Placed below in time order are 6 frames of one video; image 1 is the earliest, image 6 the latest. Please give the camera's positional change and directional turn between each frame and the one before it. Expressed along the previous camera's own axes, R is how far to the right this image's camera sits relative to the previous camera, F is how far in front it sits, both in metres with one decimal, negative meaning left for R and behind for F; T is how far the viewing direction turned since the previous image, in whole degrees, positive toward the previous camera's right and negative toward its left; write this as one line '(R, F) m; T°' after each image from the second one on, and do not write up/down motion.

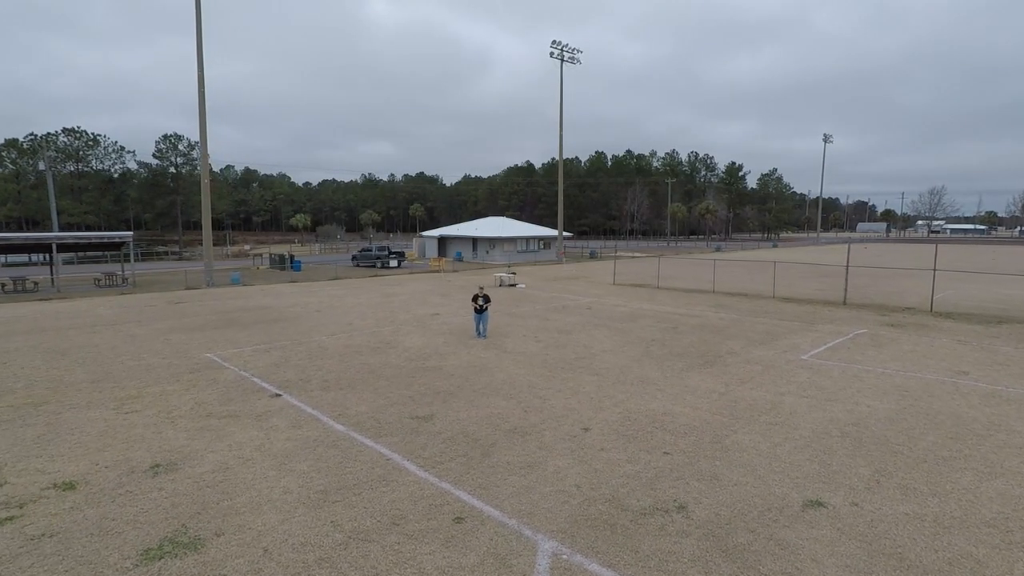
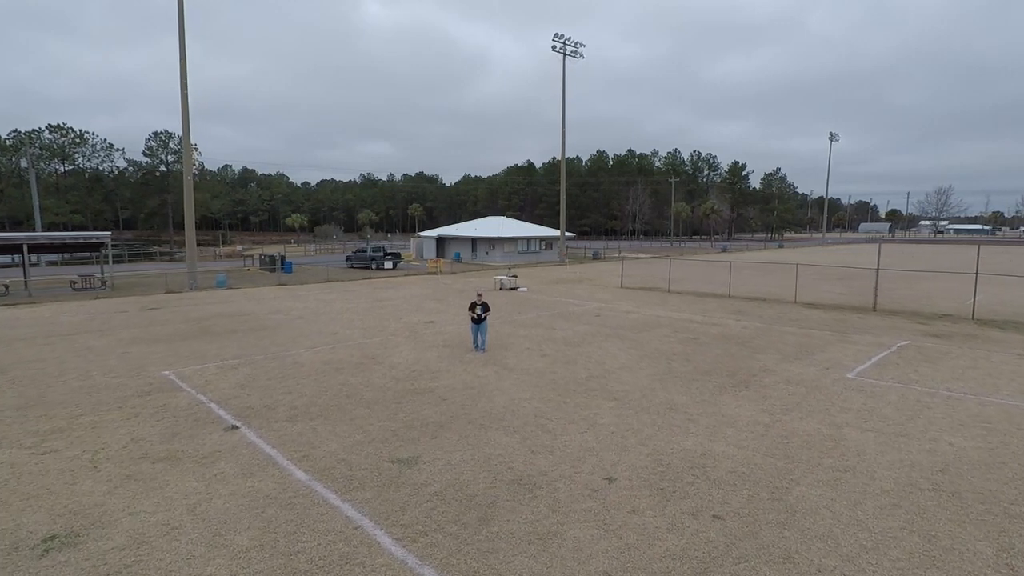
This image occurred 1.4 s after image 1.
(-0.1, +1.7) m; 0°
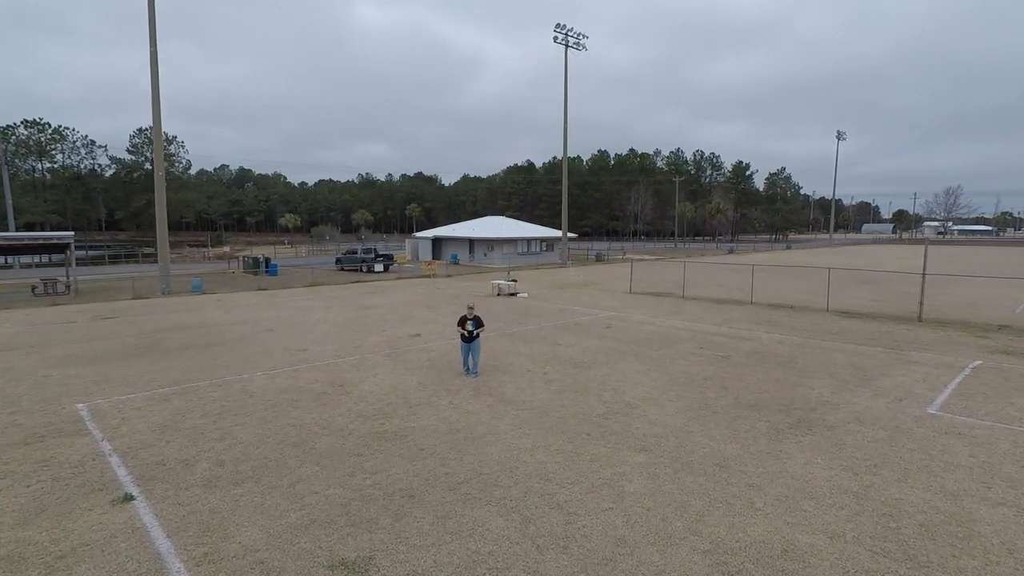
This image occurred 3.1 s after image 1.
(0.0, +2.2) m; 0°
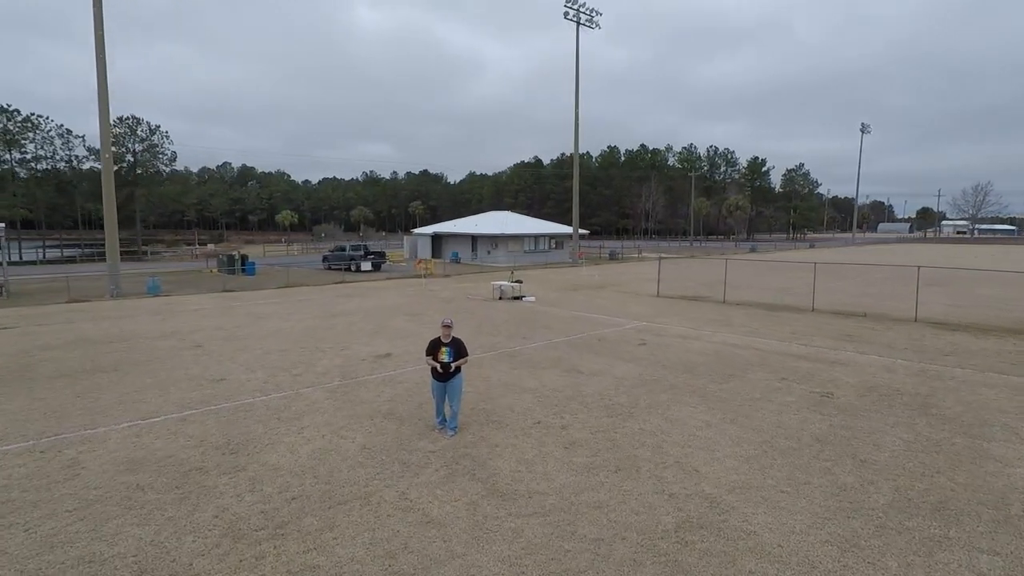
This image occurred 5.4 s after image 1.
(+0.1, +3.9) m; -1°
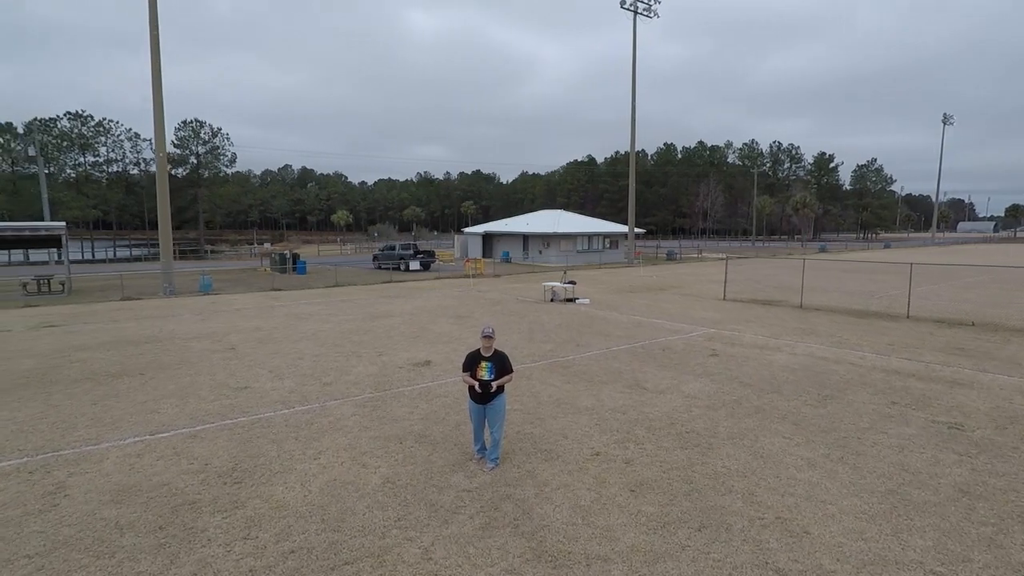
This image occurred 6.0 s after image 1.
(0.0, +1.2) m; -5°
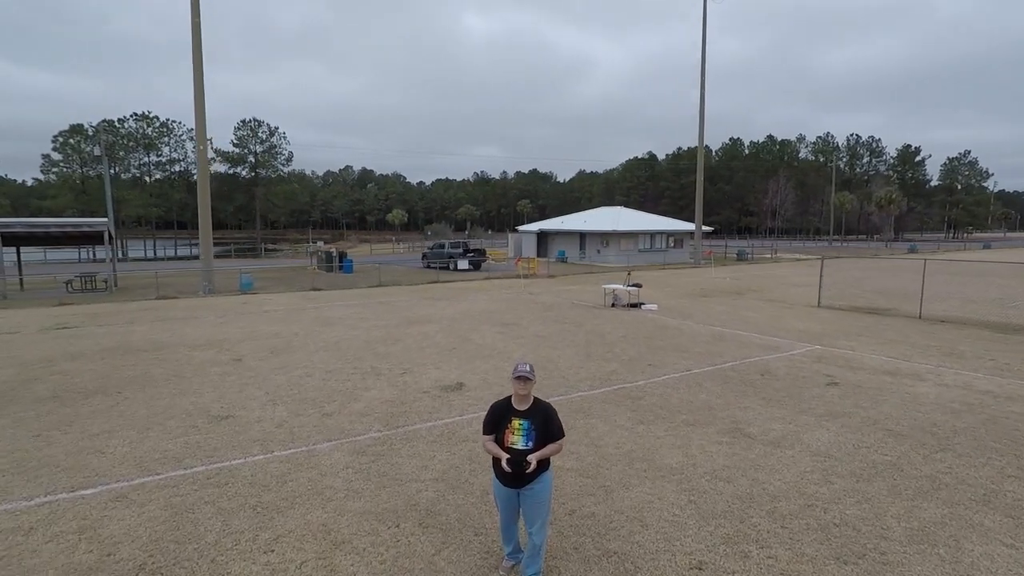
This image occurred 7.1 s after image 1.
(0.0, +2.1) m; -6°
